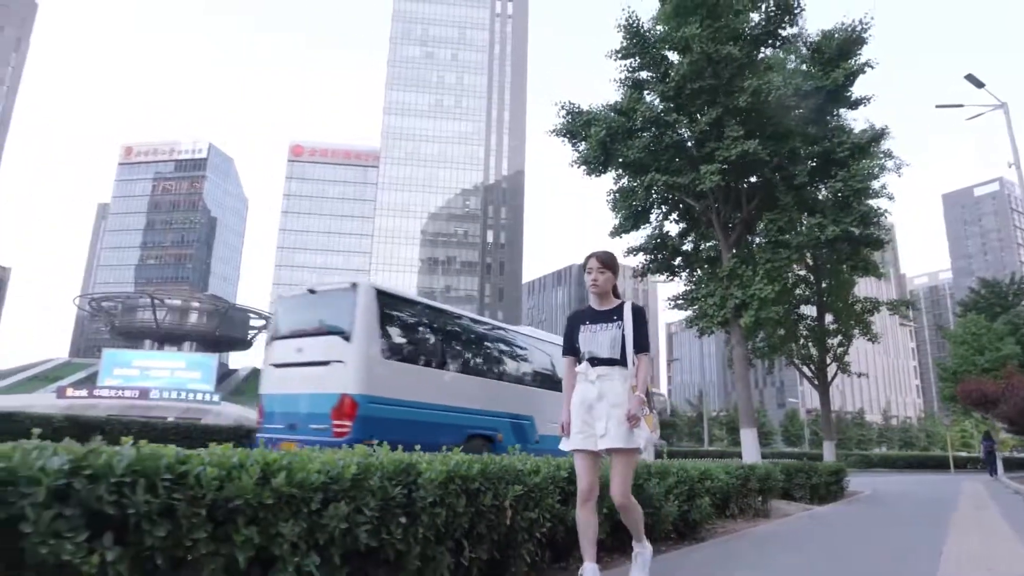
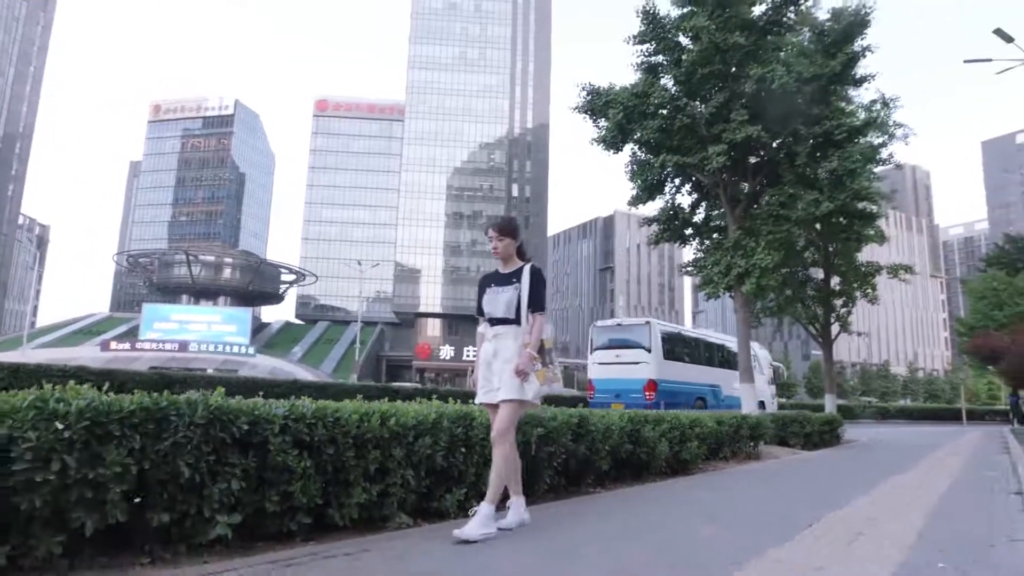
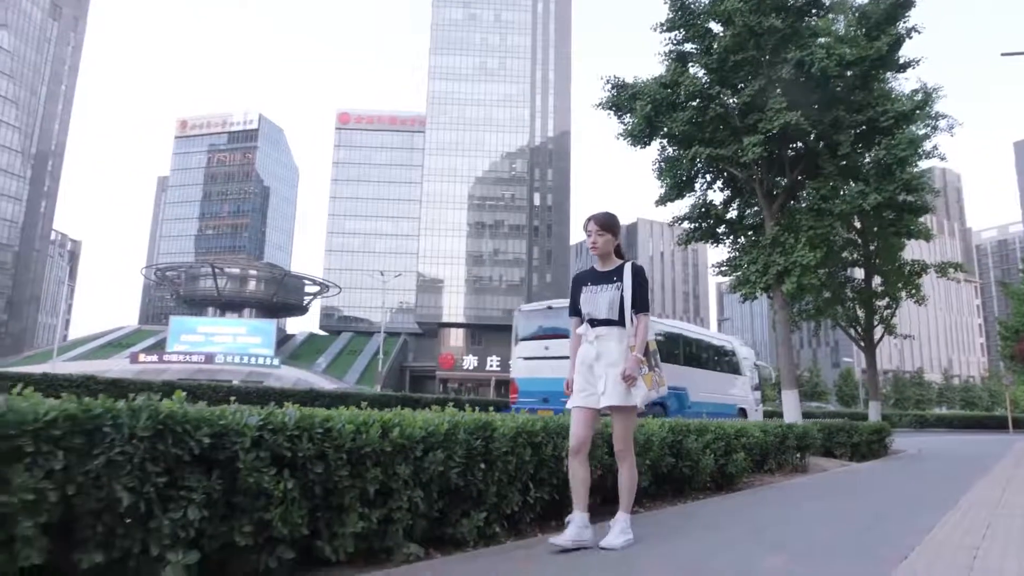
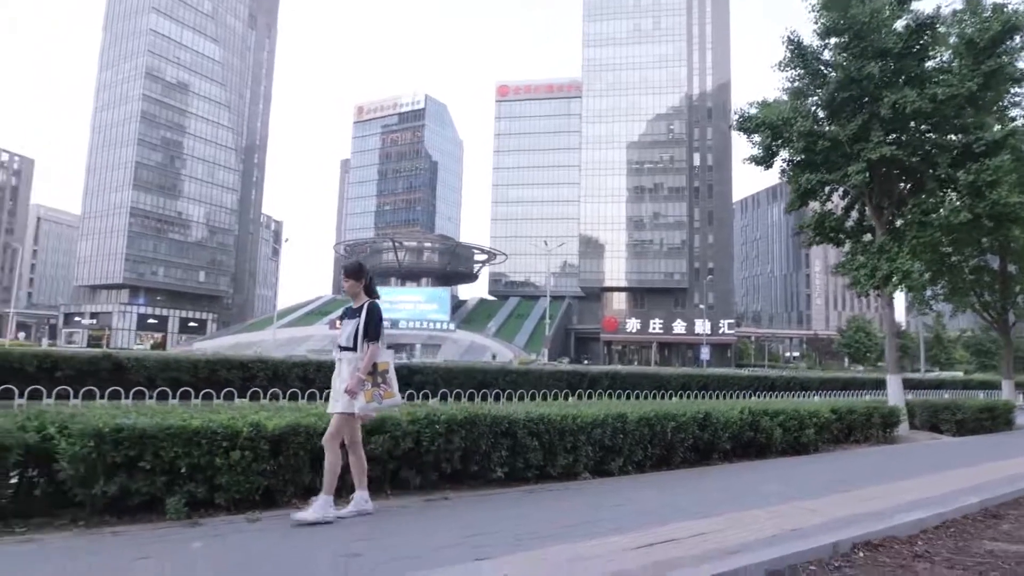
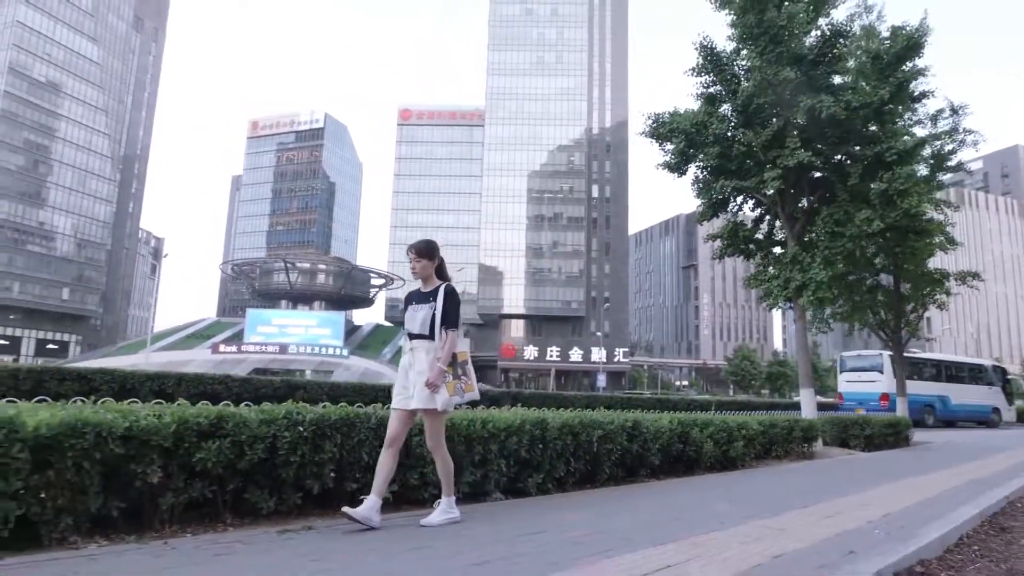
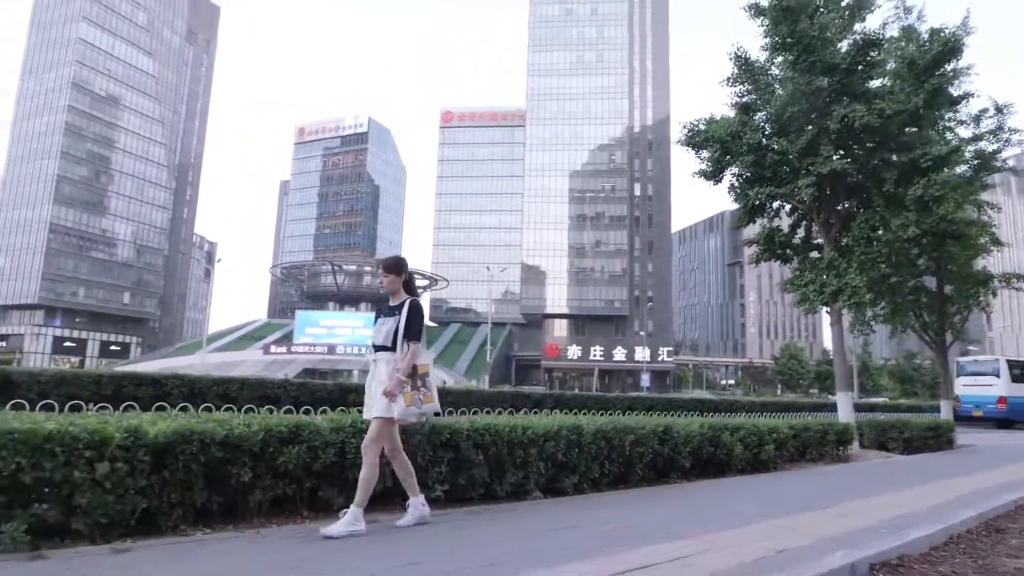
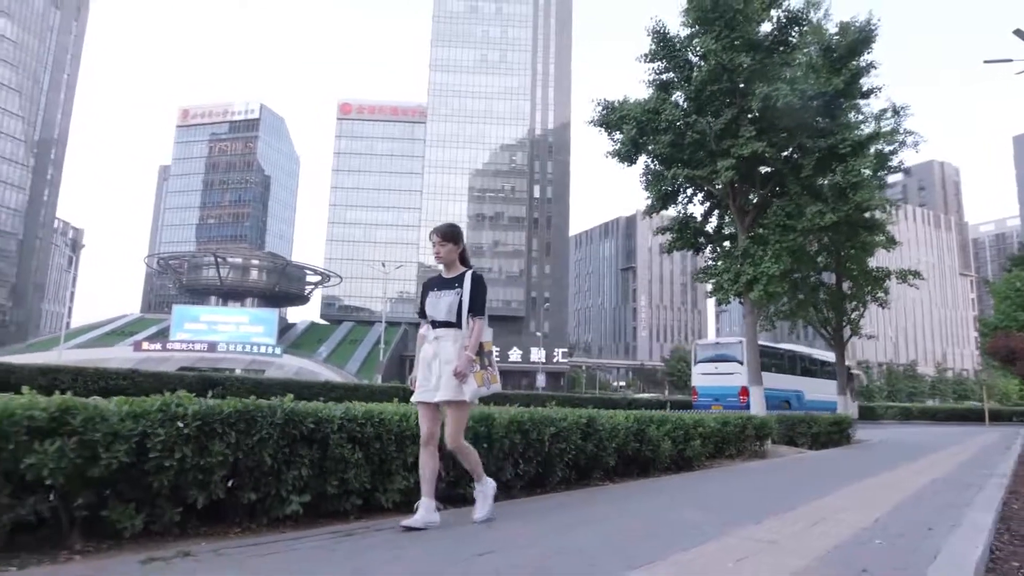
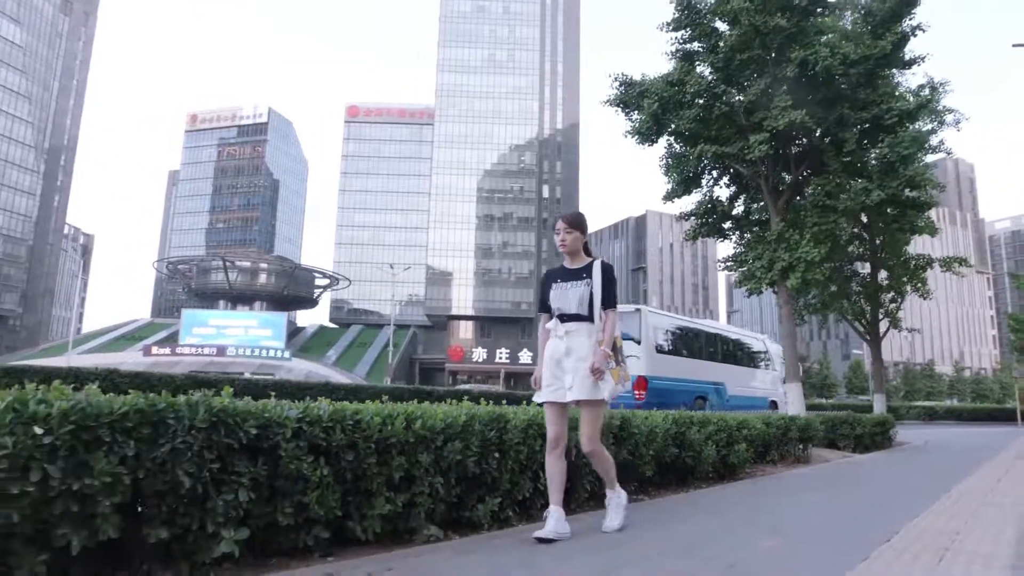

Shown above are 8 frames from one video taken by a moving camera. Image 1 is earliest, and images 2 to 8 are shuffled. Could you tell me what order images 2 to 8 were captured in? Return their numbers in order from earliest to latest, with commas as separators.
3, 8, 2, 7, 5, 6, 4
